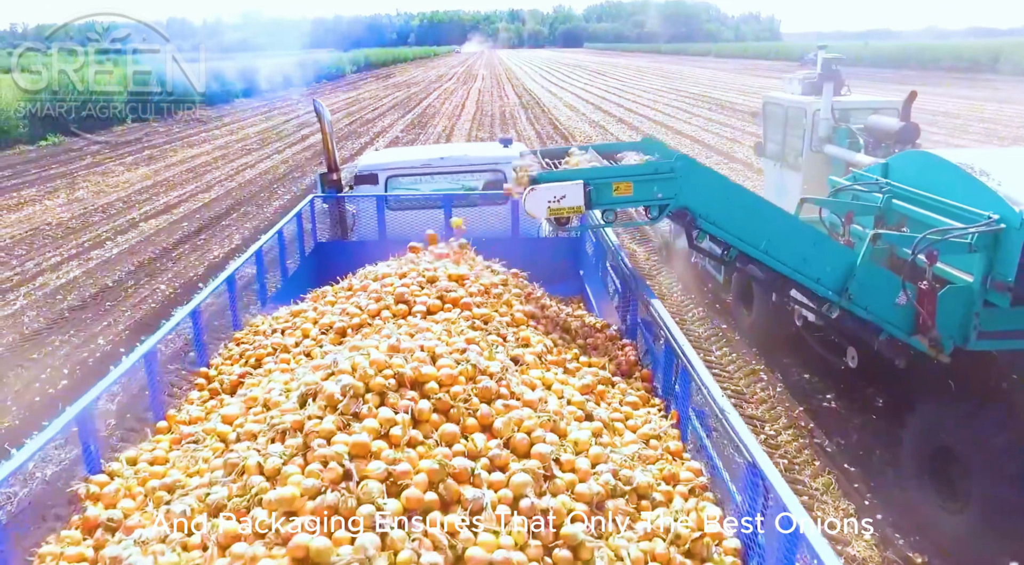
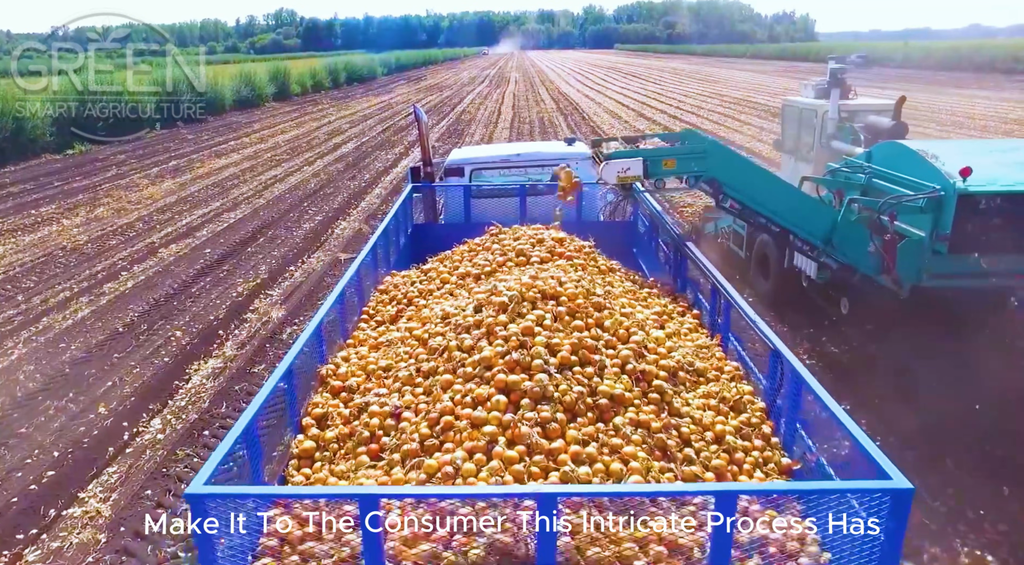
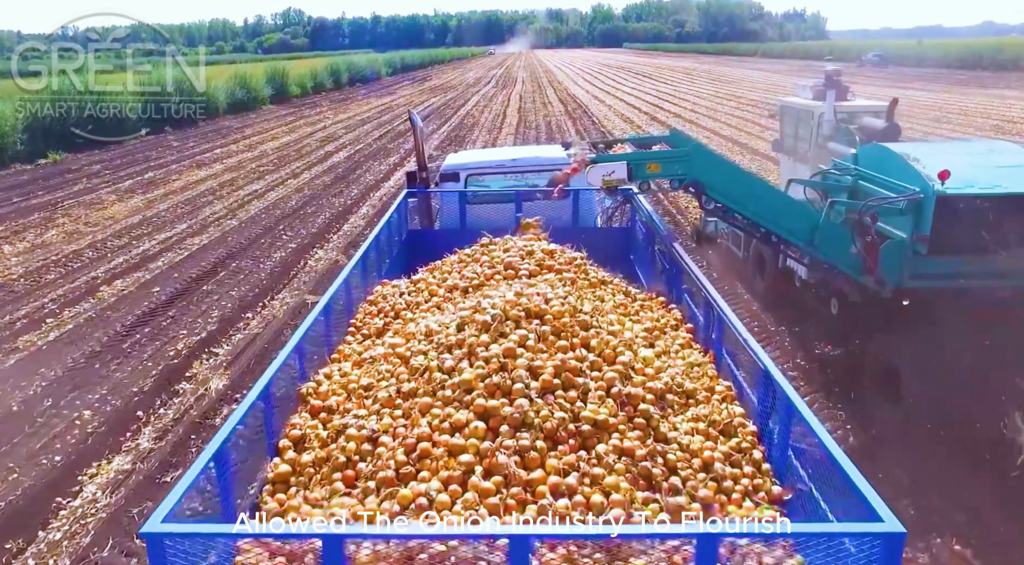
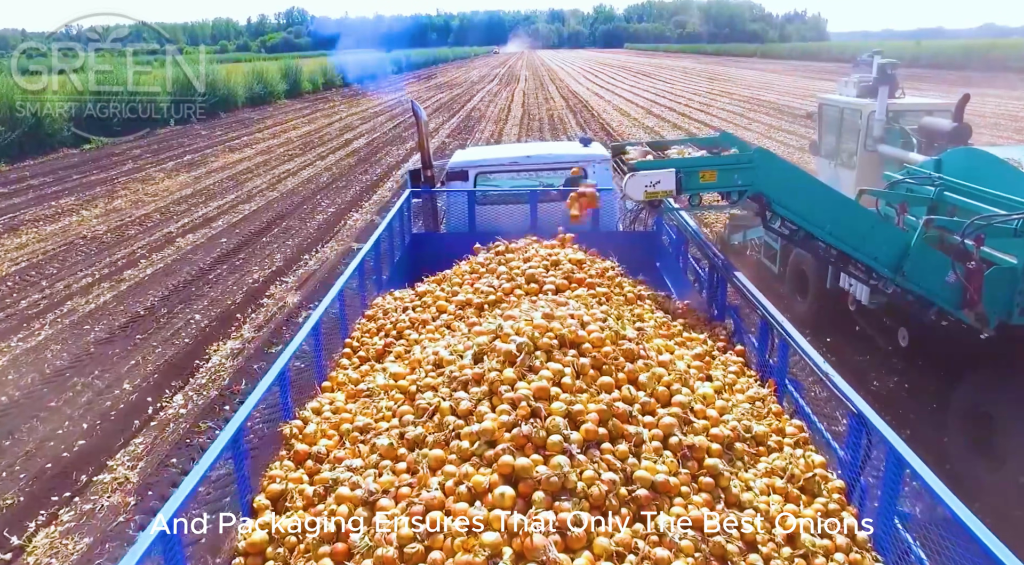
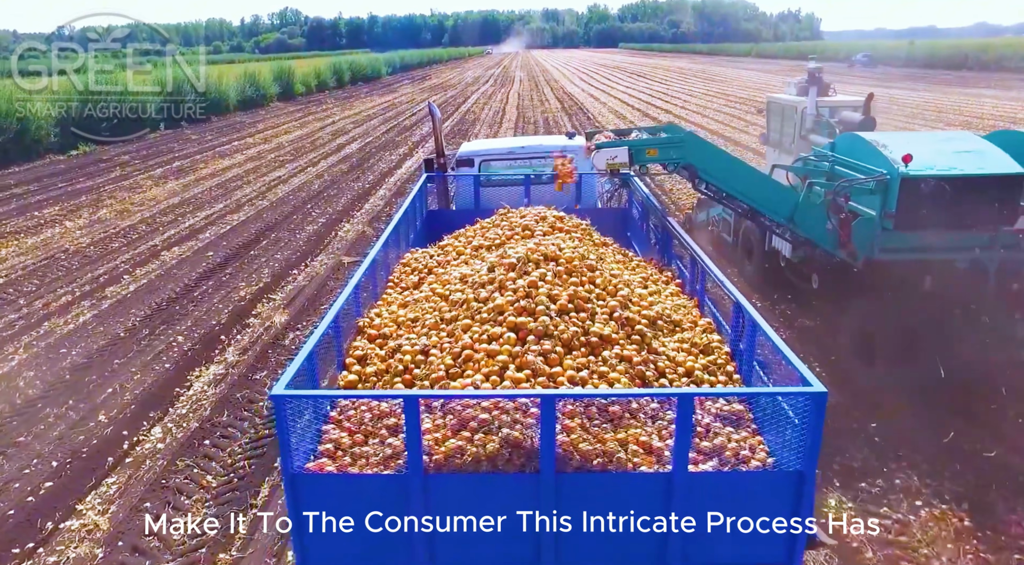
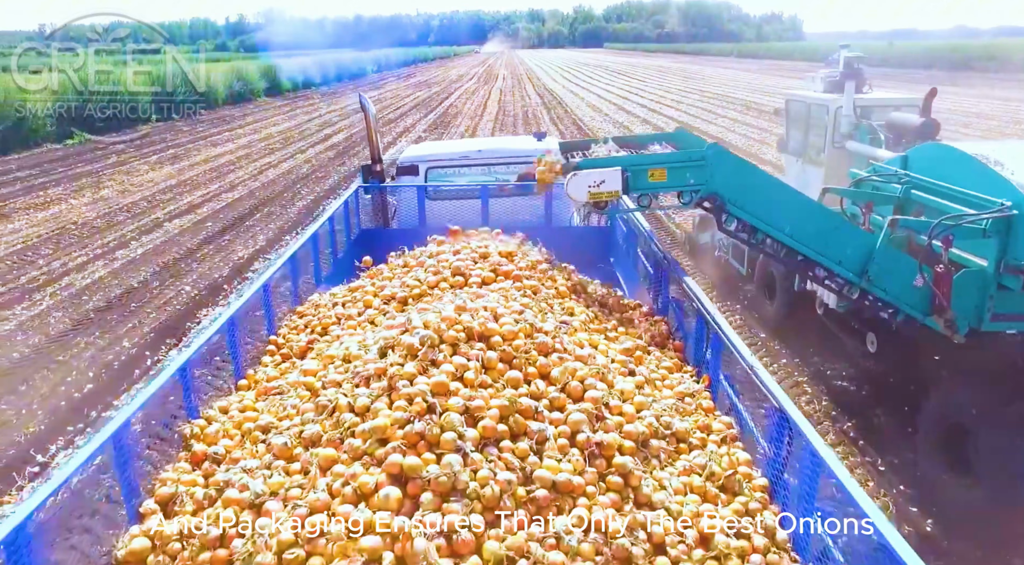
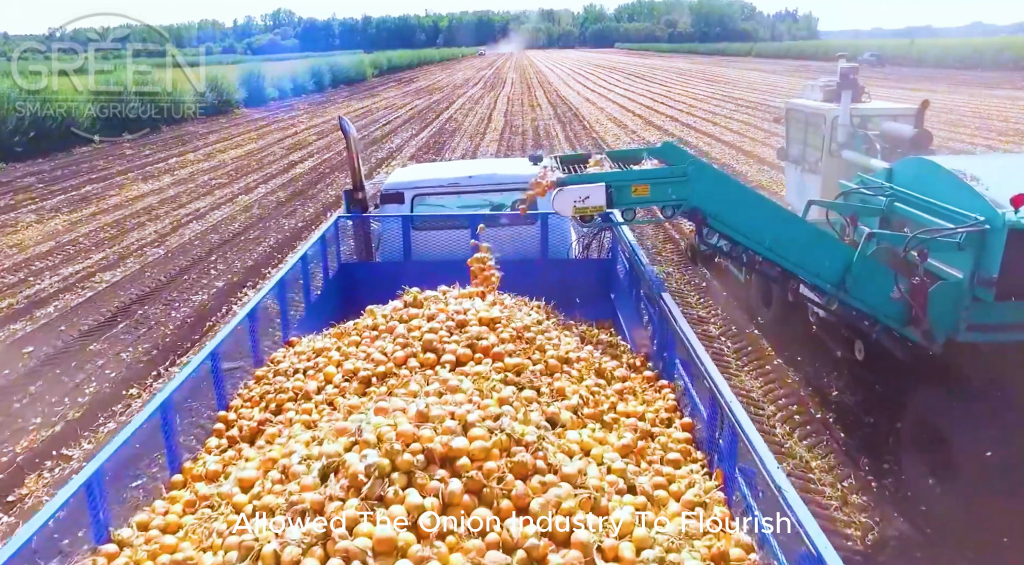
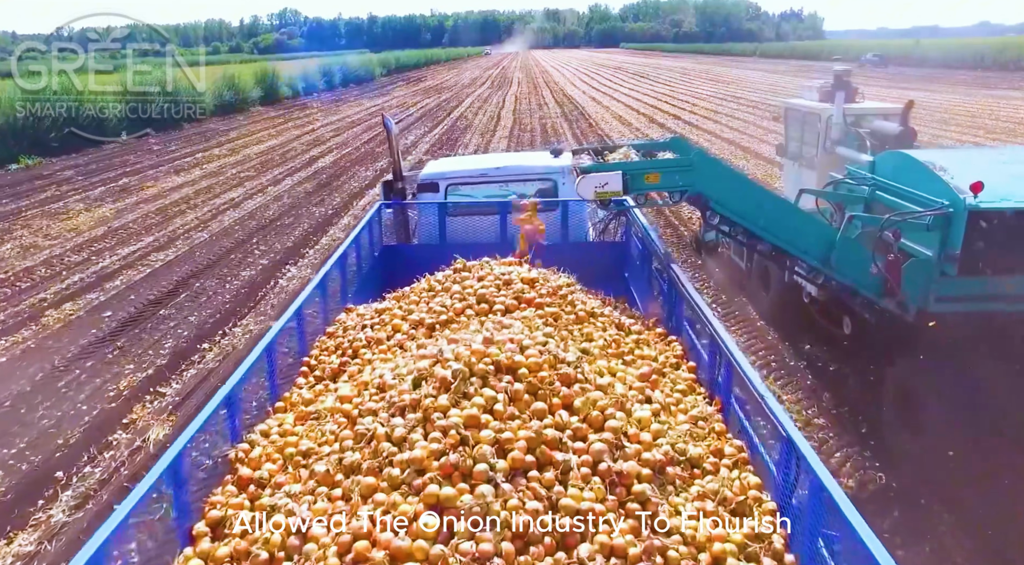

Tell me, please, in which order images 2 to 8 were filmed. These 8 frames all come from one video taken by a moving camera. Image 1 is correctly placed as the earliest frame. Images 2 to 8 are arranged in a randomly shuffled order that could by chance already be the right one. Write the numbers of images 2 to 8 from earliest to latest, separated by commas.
6, 4, 2, 5, 3, 8, 7
